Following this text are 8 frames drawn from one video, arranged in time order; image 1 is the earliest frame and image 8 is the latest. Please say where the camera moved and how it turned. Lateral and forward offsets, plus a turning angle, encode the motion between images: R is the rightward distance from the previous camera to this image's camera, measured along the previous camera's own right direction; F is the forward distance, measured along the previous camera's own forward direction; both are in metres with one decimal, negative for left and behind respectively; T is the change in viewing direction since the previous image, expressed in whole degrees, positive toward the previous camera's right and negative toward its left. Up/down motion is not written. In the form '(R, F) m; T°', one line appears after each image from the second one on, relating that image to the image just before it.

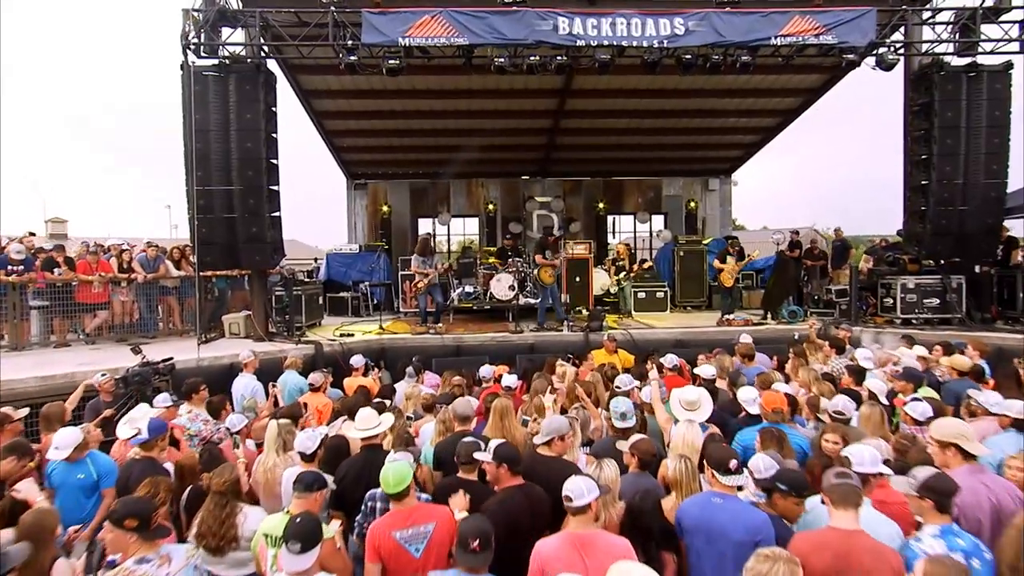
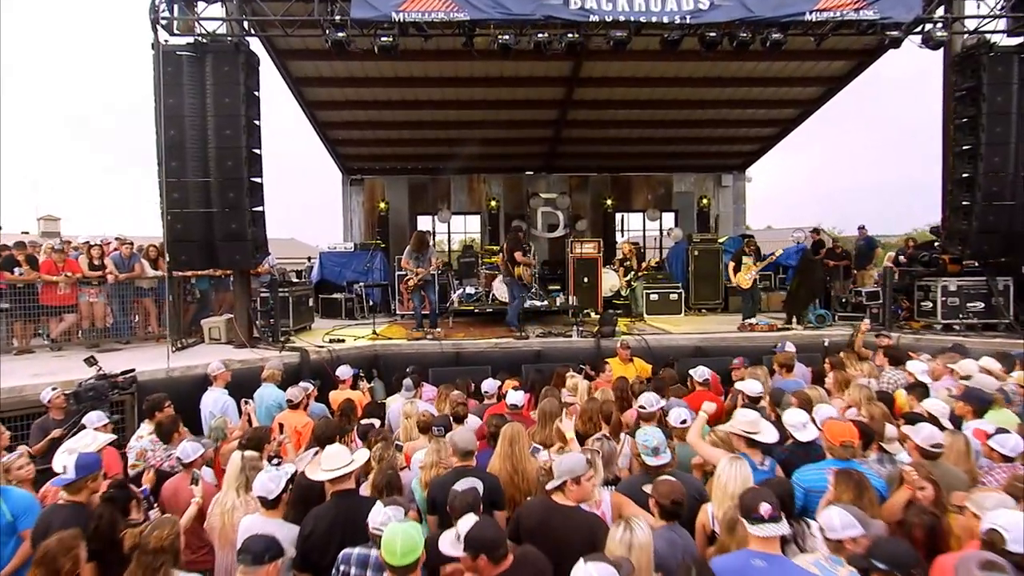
(0.0, +0.7) m; 0°
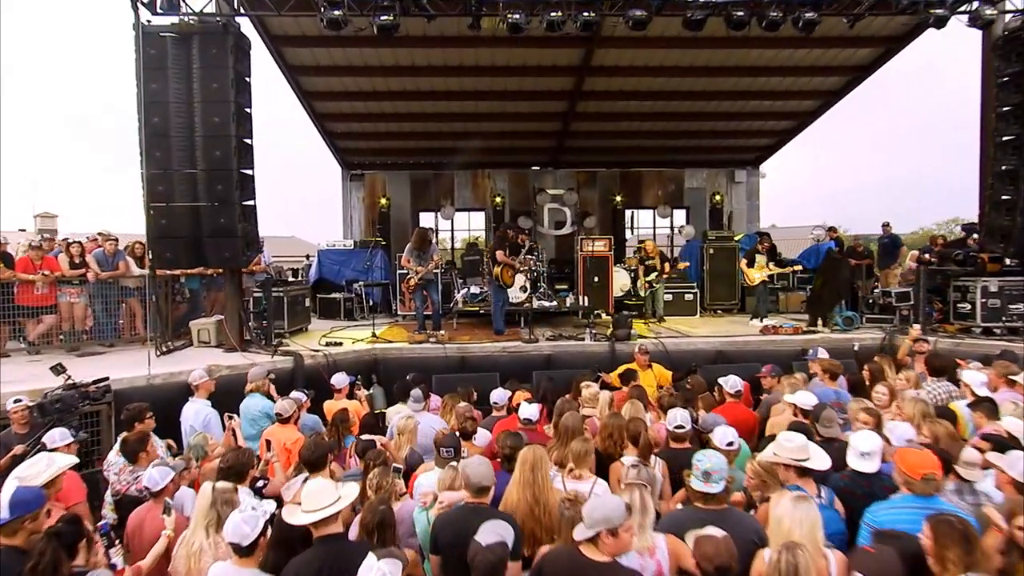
(-0.1, +0.5) m; 0°
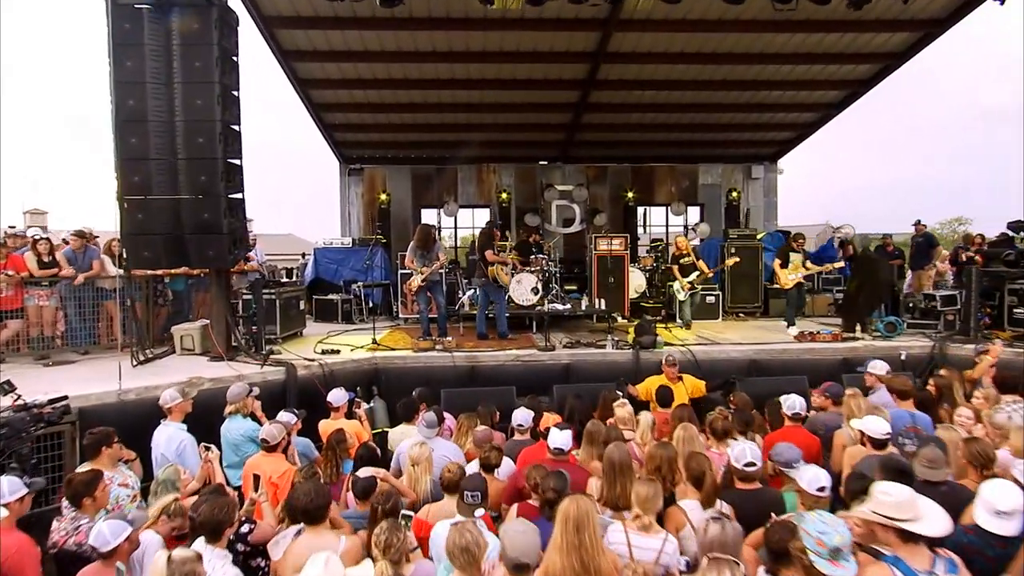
(-0.2, +0.7) m; 0°
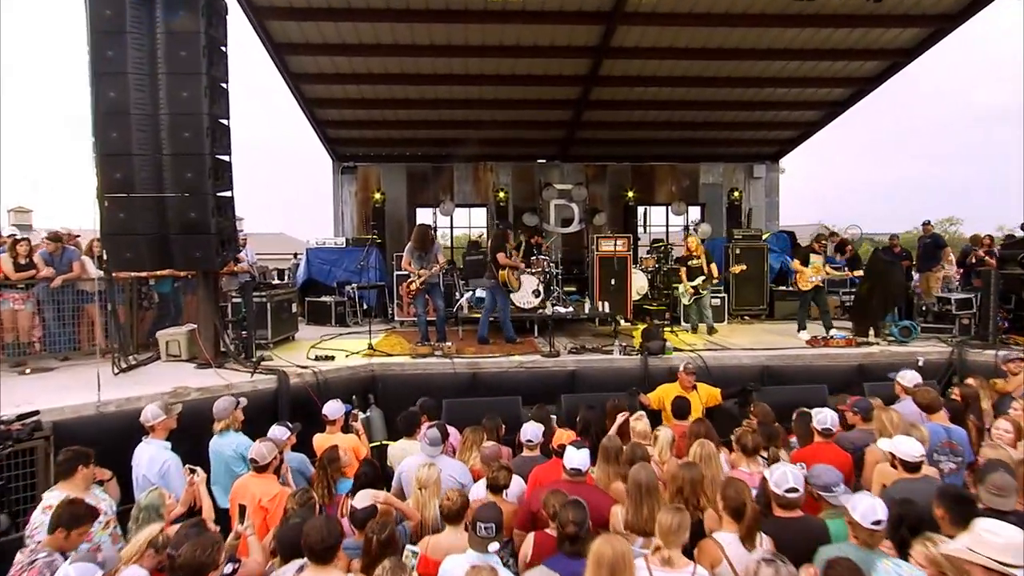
(-0.1, +0.3) m; +1°
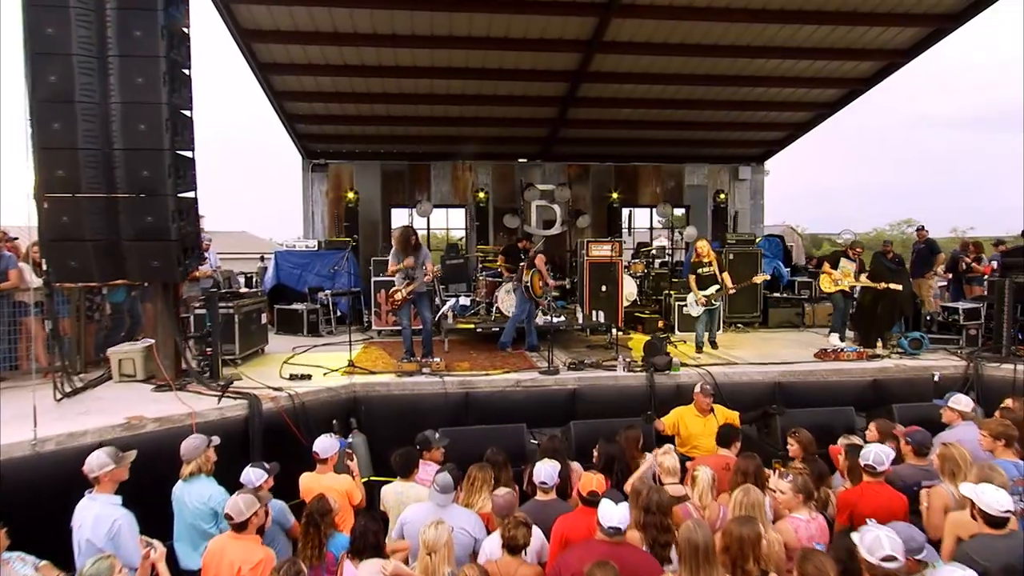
(-0.3, +0.6) m; +3°
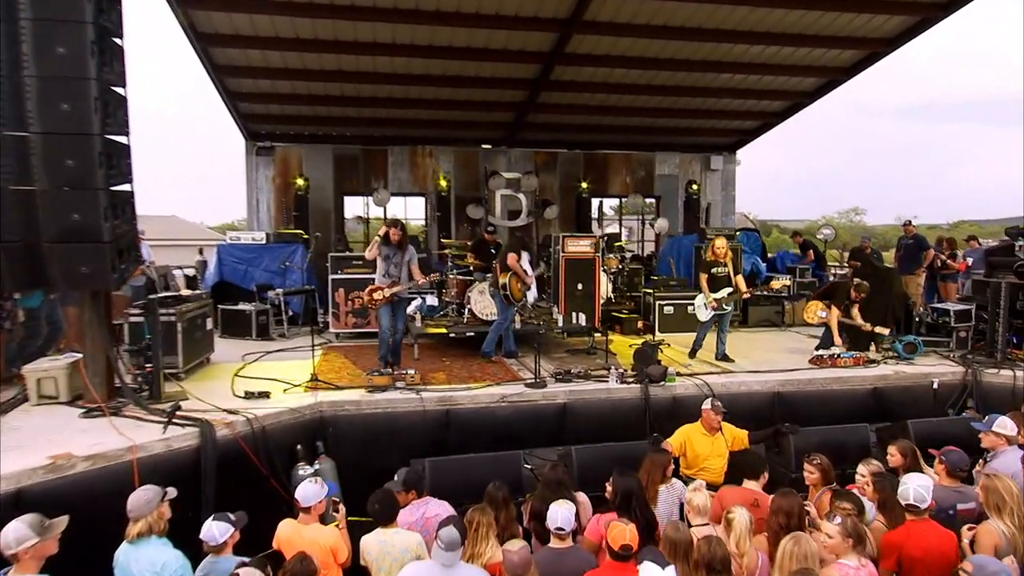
(-0.3, +0.6) m; +4°
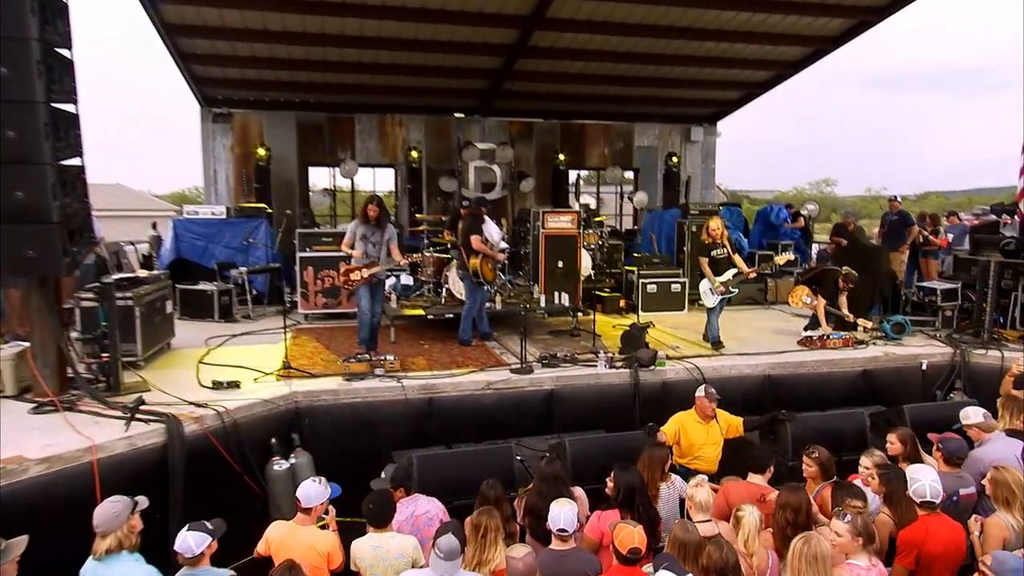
(-0.1, +0.3) m; +3°
